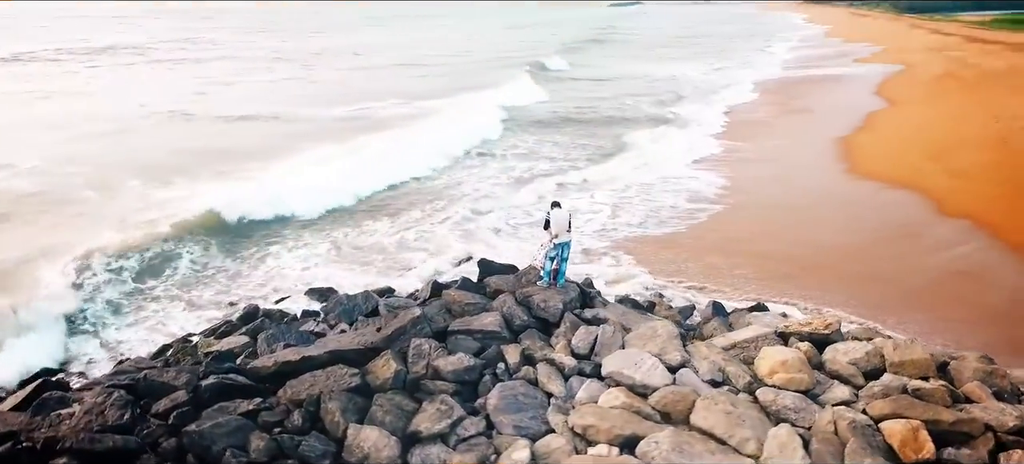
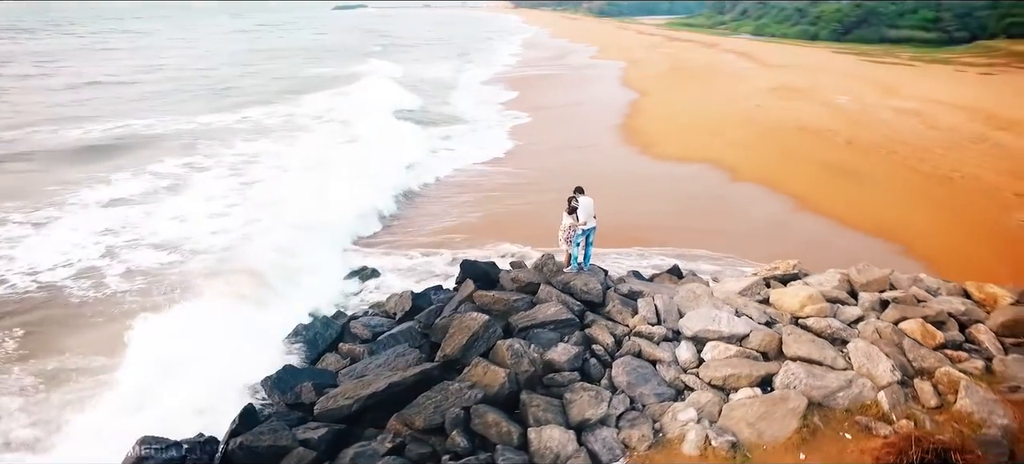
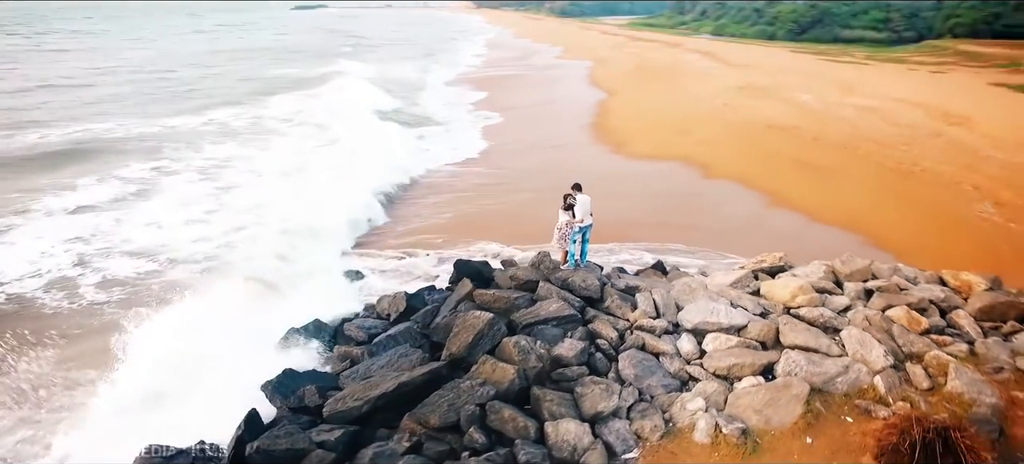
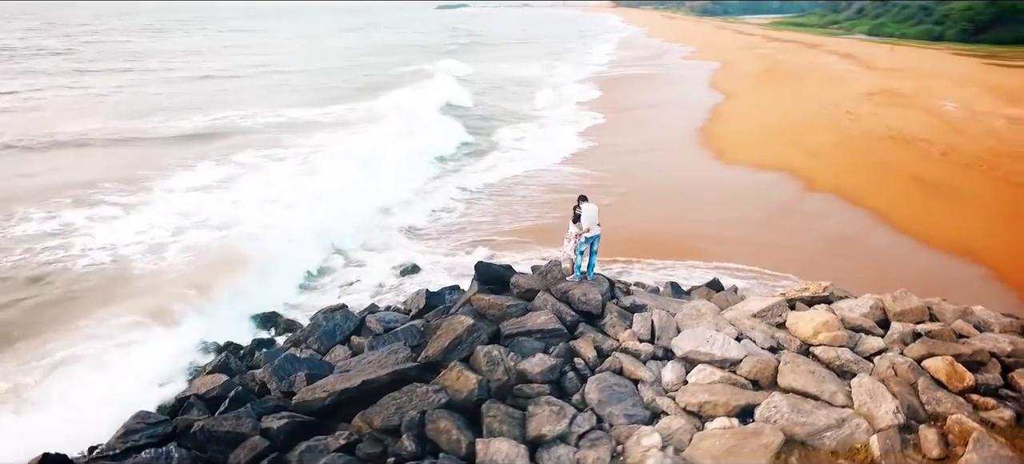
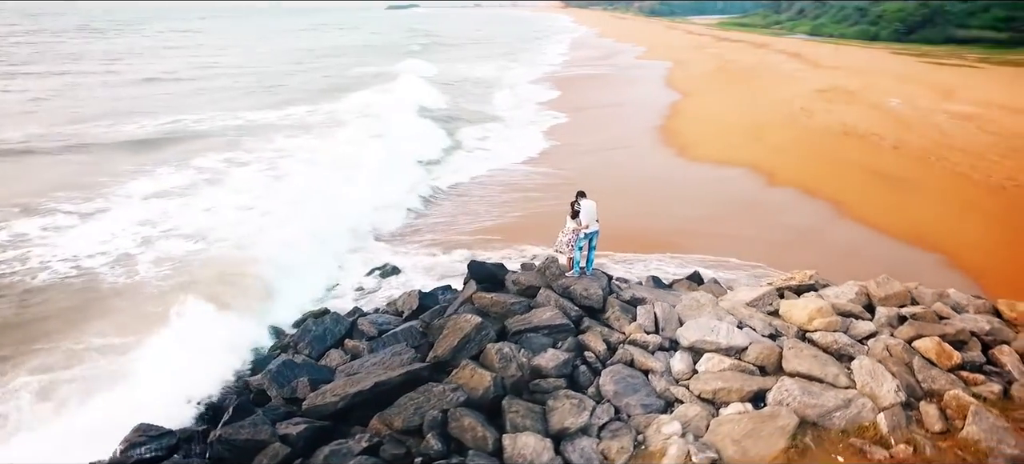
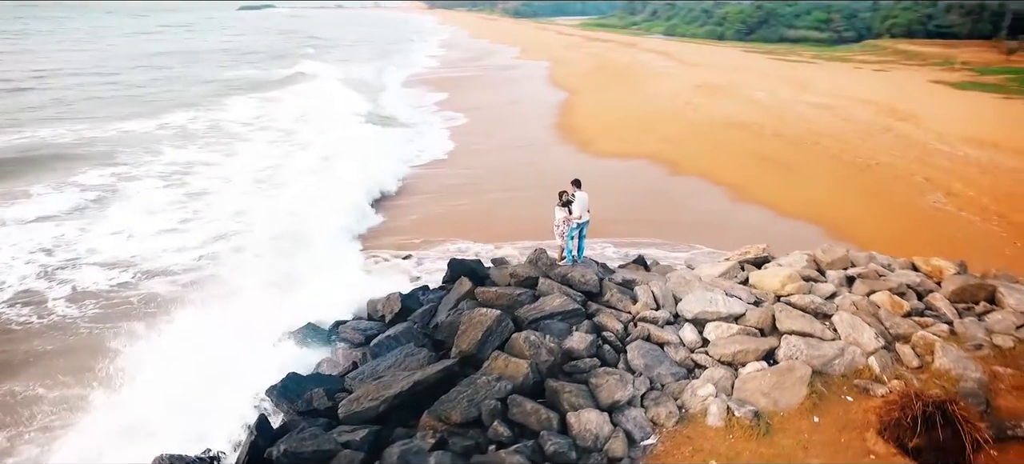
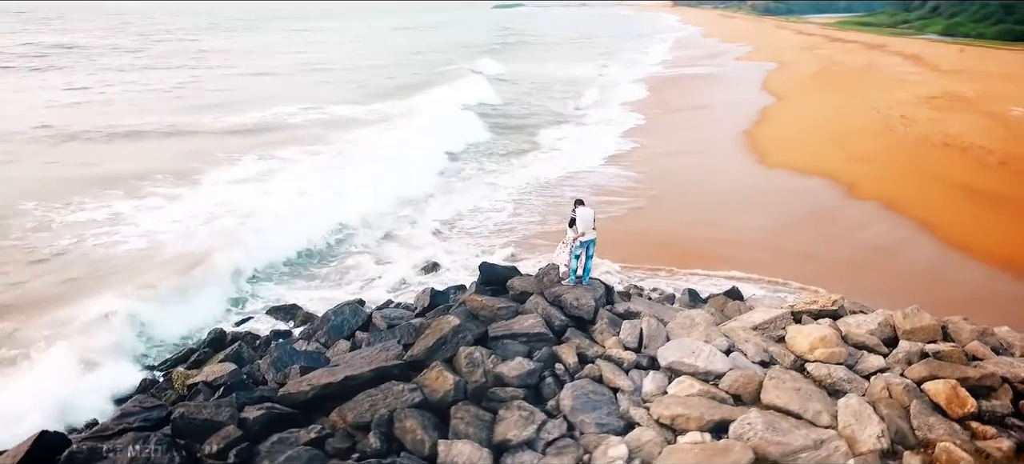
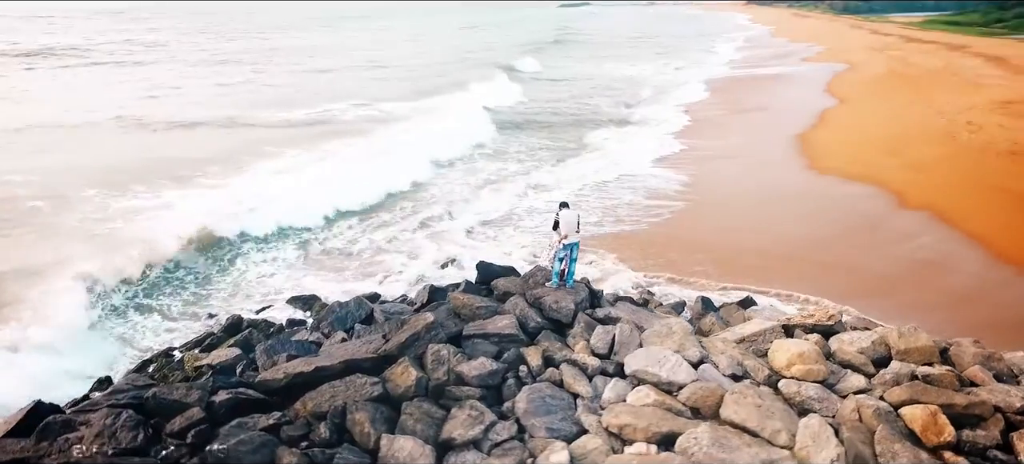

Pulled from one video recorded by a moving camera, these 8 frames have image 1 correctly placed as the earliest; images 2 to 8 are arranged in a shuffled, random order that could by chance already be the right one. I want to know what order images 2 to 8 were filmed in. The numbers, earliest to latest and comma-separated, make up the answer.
8, 7, 4, 5, 2, 3, 6
